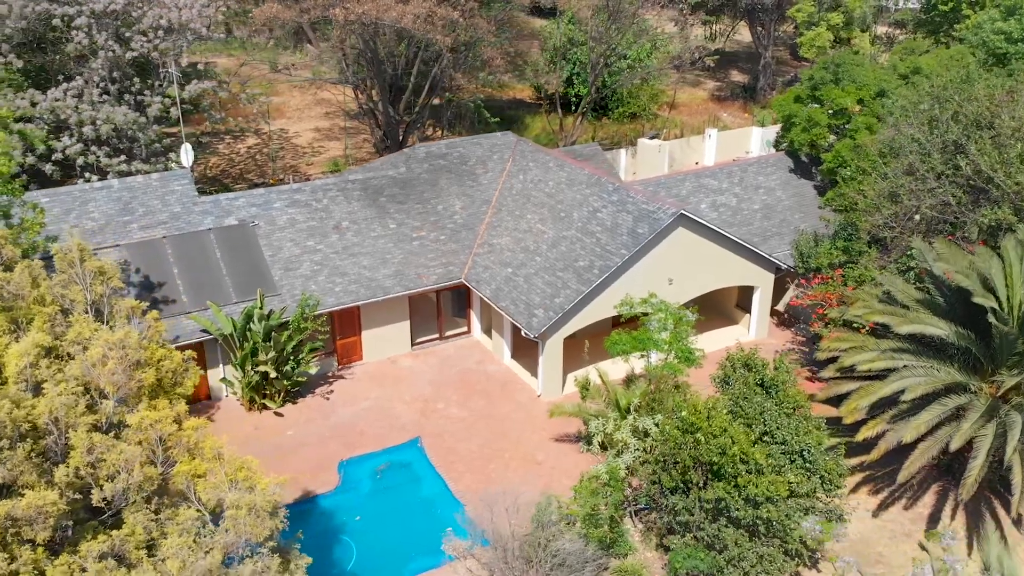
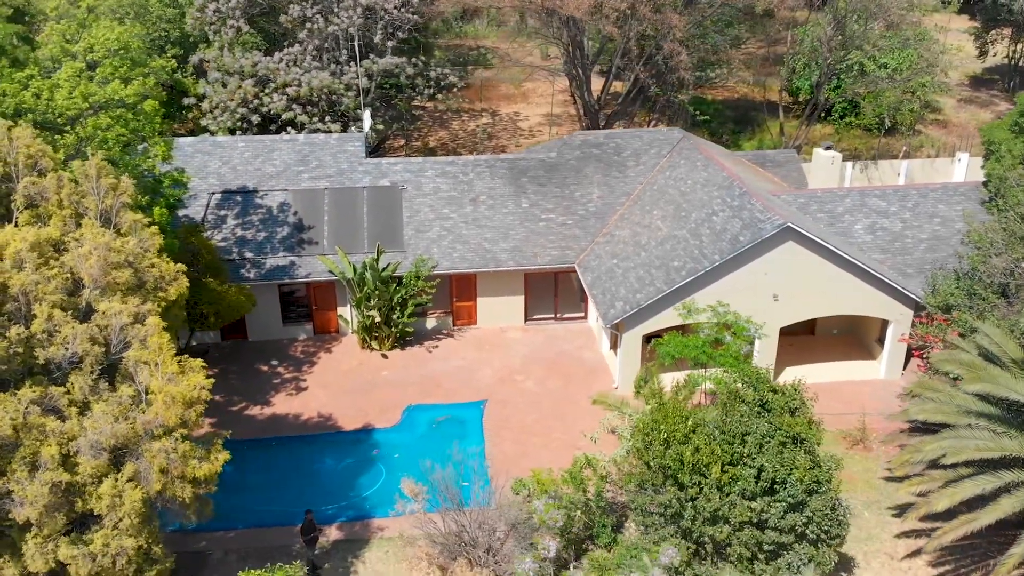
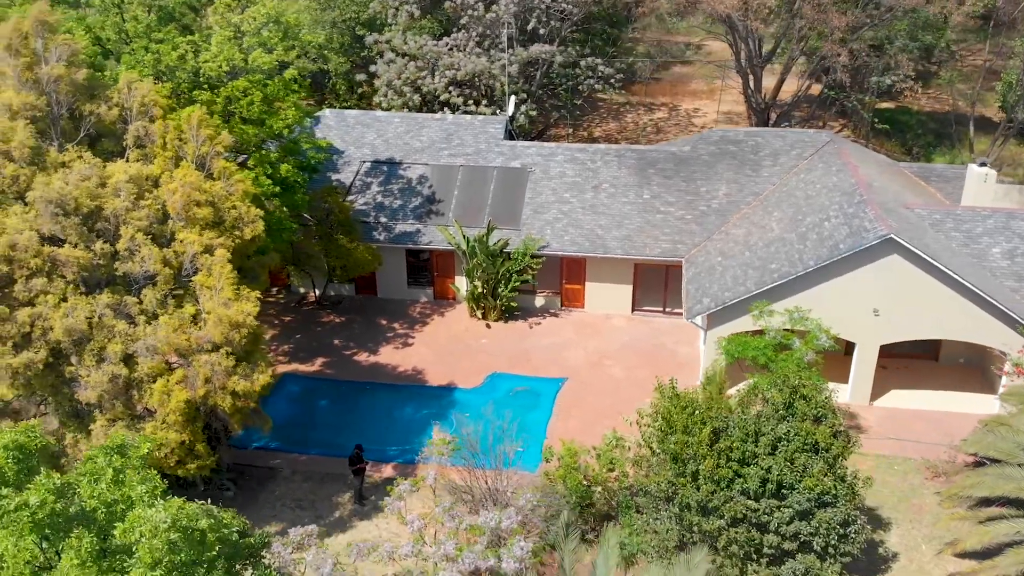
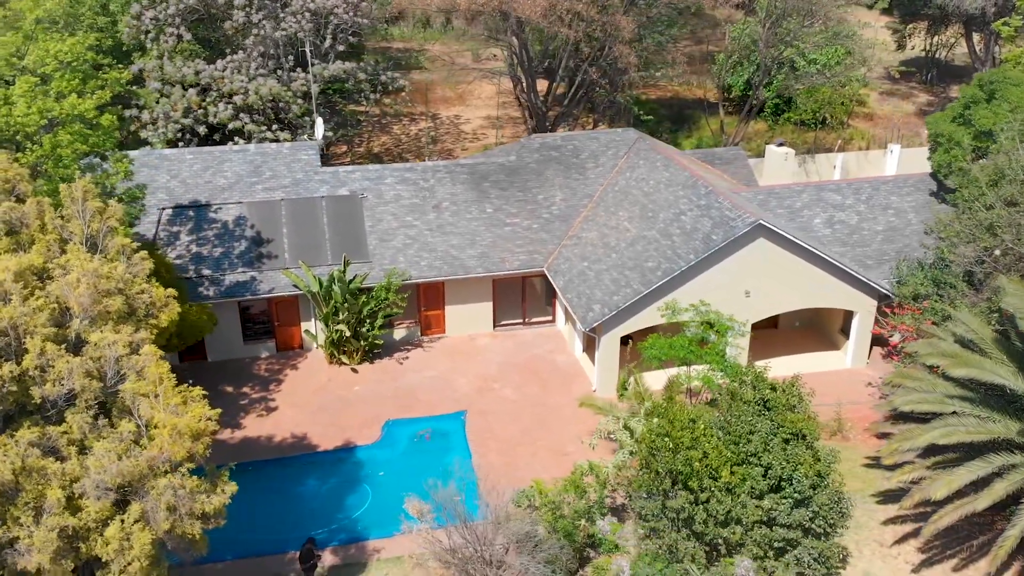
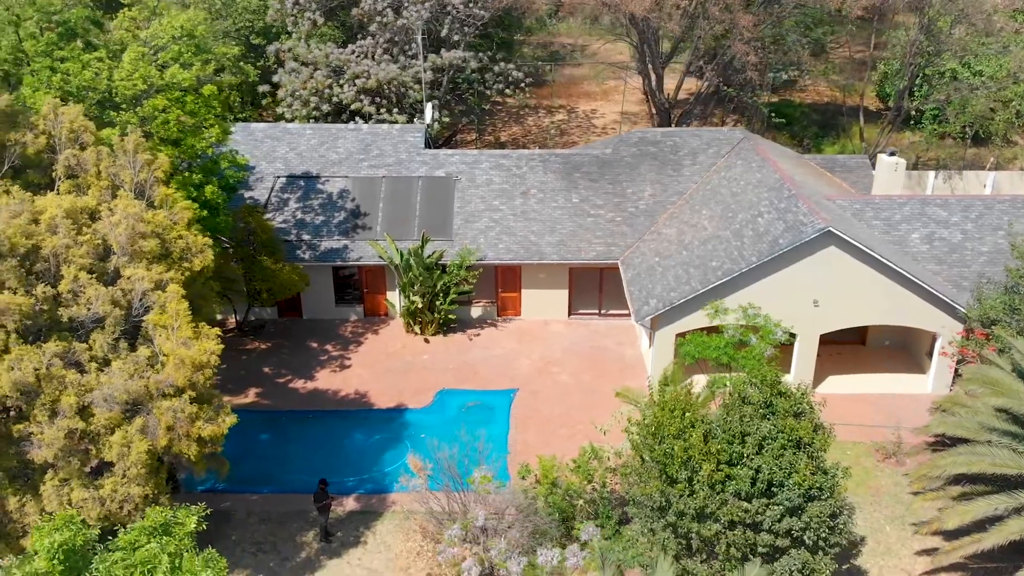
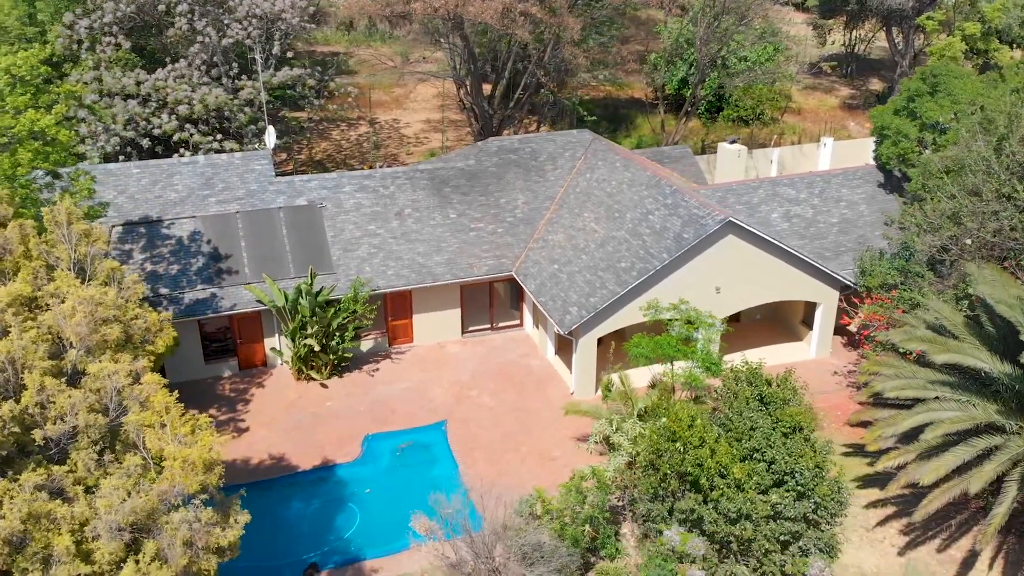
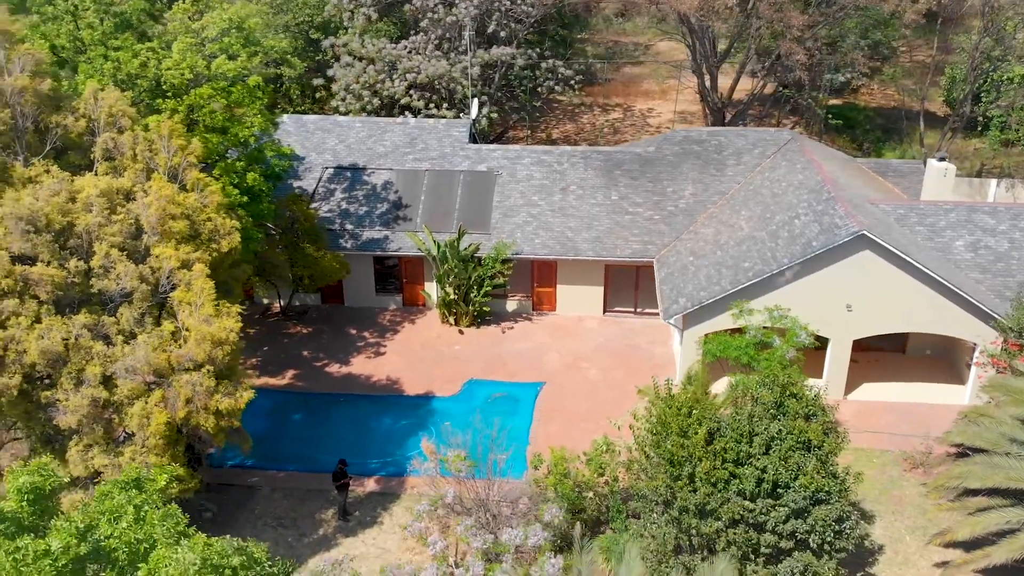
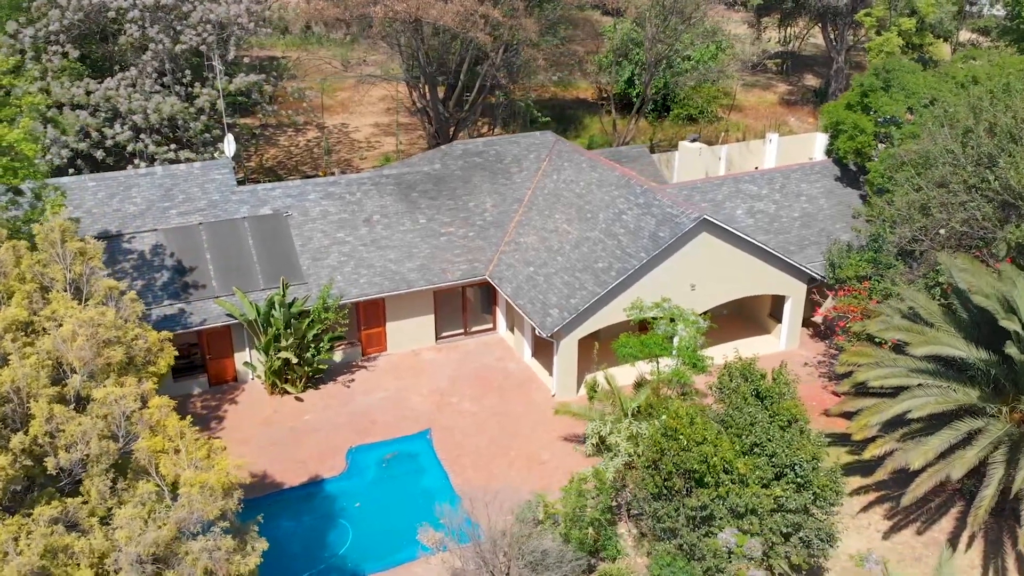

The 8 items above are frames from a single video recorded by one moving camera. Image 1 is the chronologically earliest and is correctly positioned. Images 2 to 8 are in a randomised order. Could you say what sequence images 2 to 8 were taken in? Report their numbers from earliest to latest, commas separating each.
8, 6, 4, 2, 5, 7, 3
